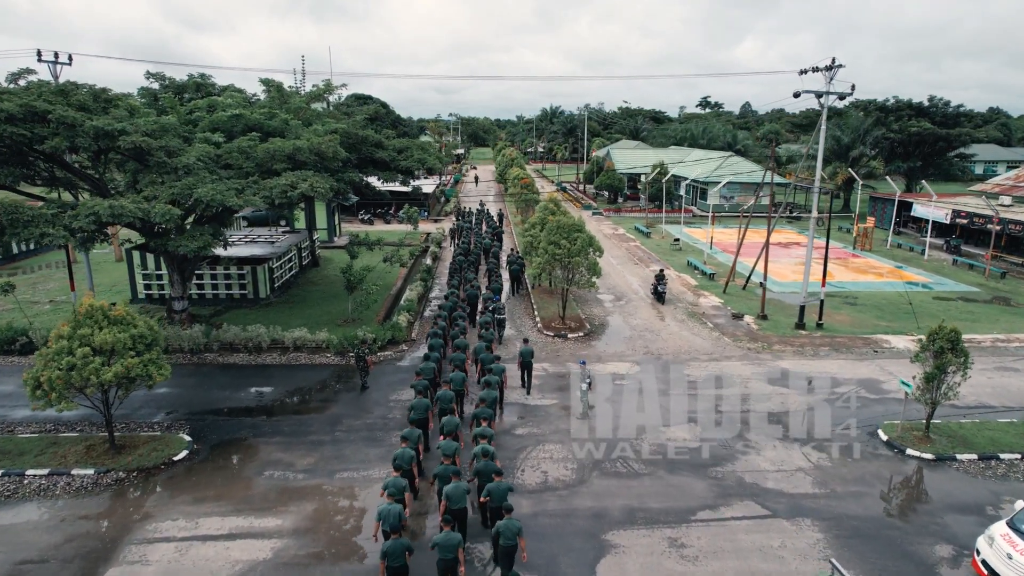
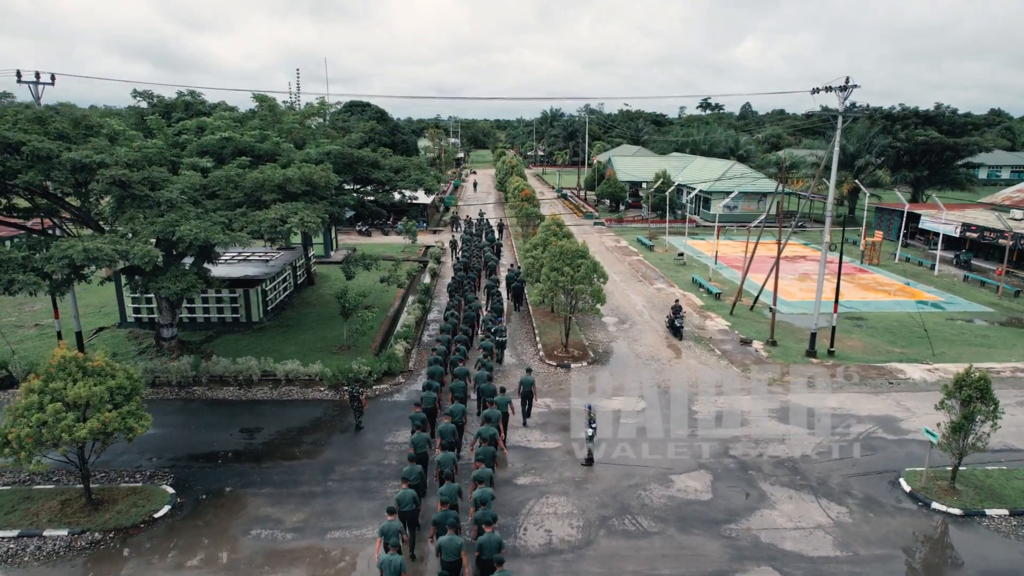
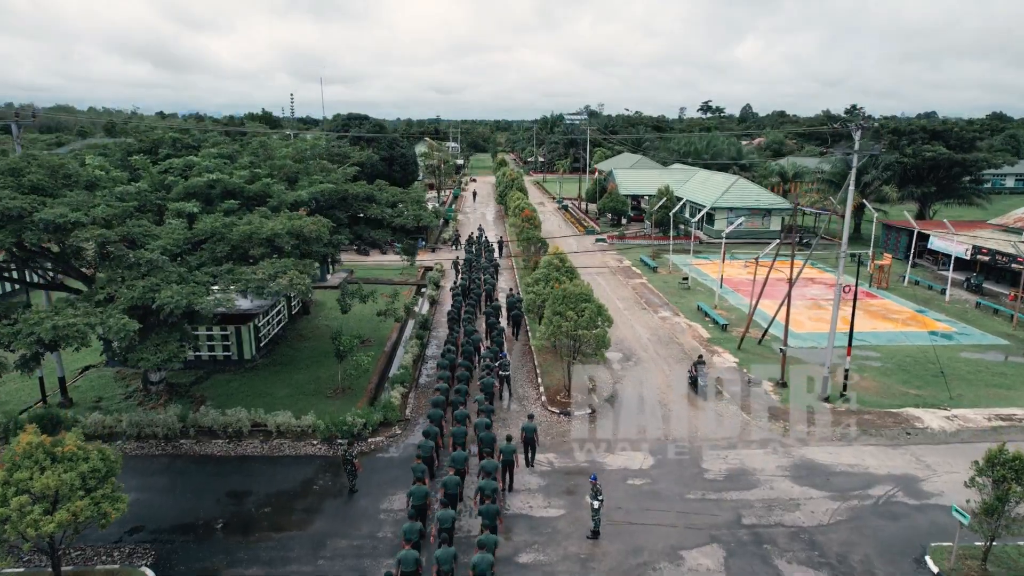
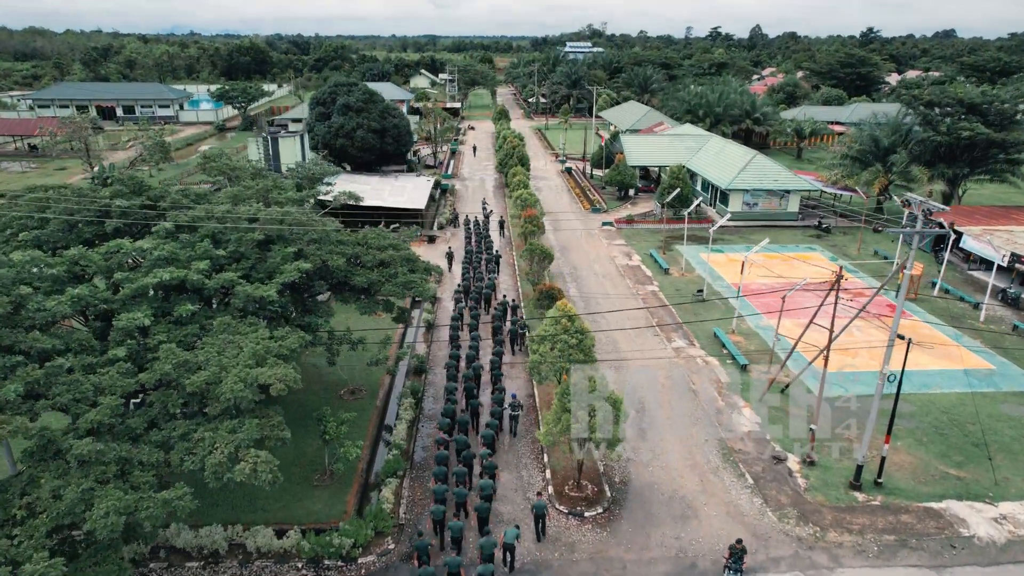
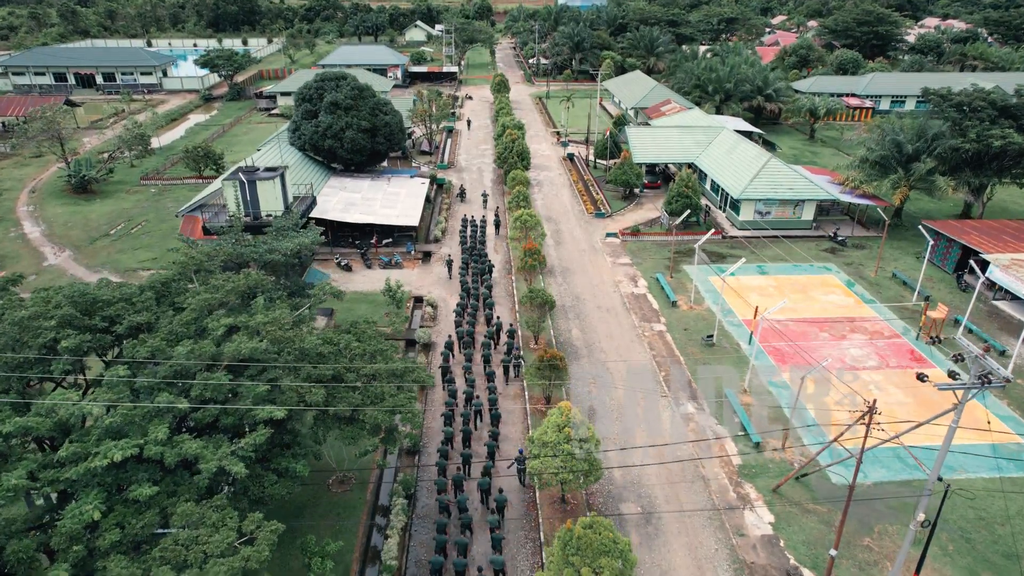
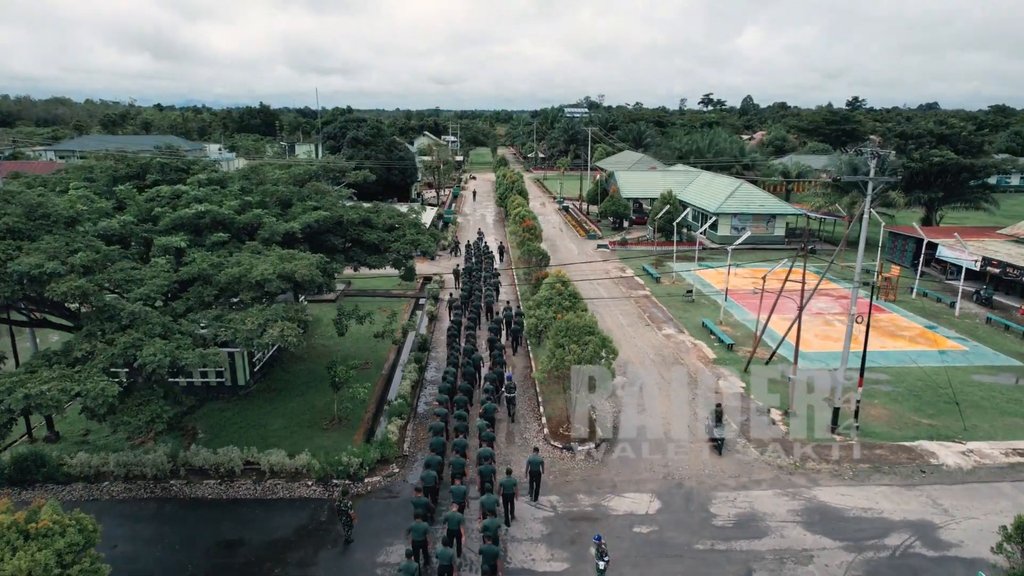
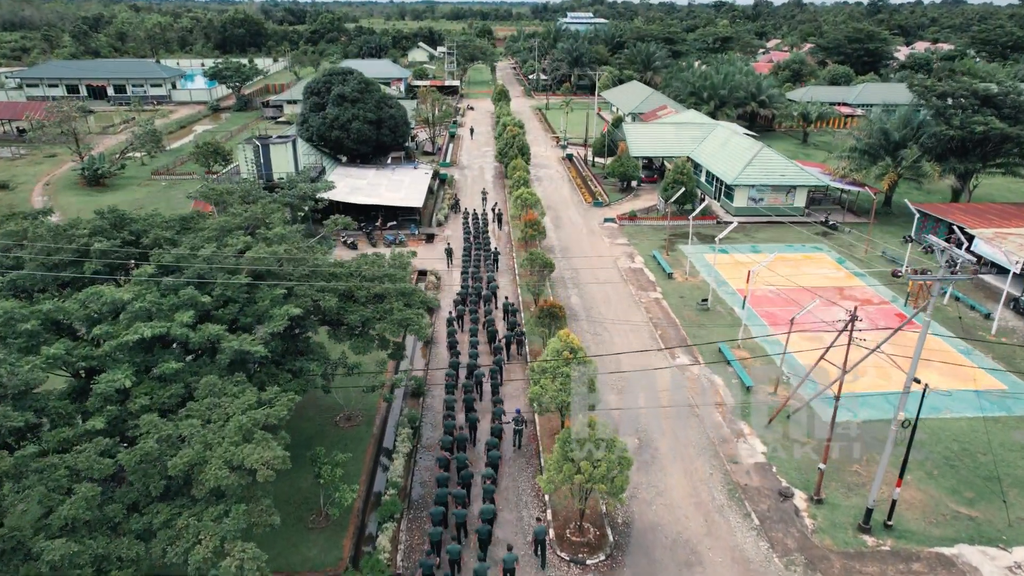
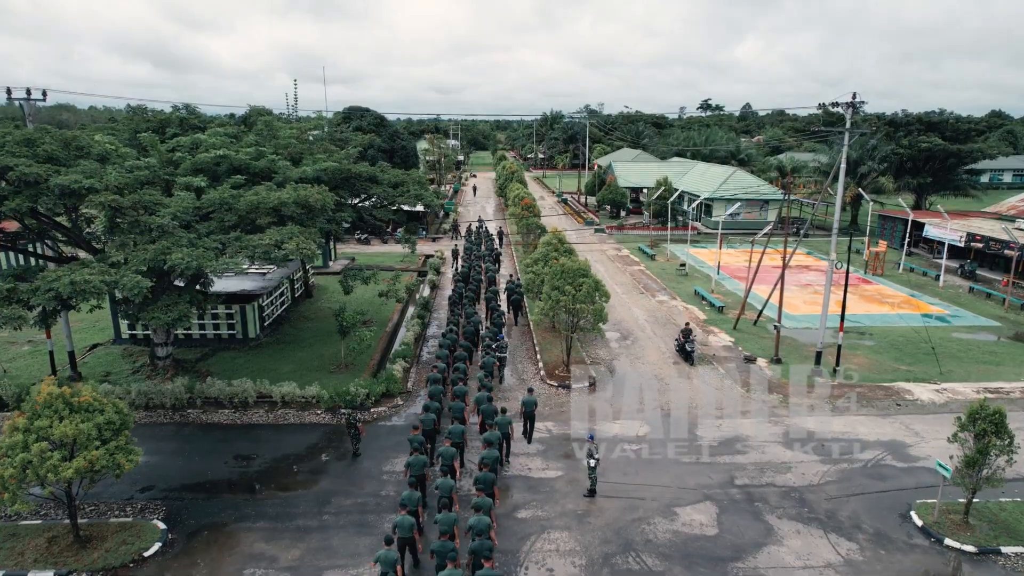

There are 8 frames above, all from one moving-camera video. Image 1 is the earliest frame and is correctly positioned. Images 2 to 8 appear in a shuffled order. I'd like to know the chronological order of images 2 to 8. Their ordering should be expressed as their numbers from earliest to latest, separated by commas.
2, 8, 3, 6, 4, 7, 5
